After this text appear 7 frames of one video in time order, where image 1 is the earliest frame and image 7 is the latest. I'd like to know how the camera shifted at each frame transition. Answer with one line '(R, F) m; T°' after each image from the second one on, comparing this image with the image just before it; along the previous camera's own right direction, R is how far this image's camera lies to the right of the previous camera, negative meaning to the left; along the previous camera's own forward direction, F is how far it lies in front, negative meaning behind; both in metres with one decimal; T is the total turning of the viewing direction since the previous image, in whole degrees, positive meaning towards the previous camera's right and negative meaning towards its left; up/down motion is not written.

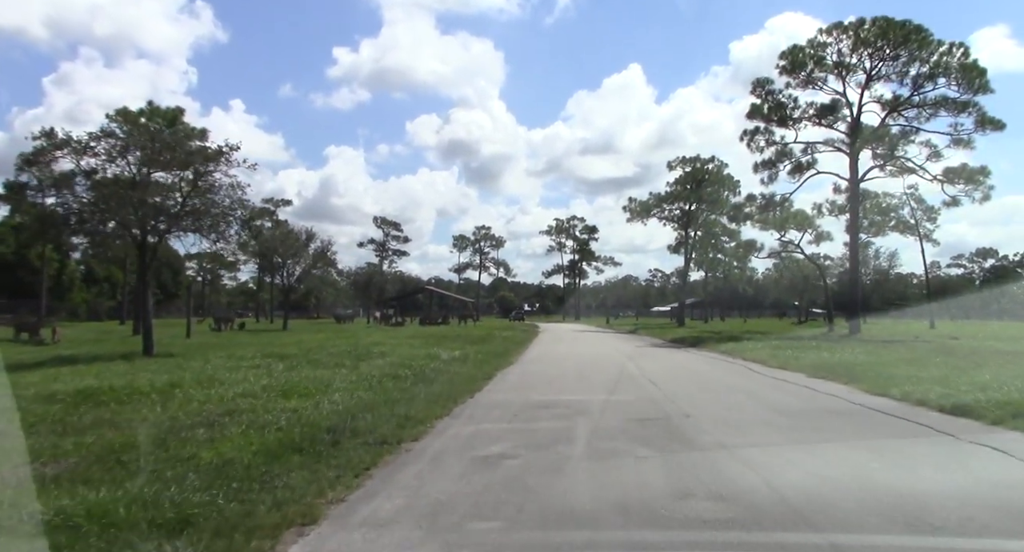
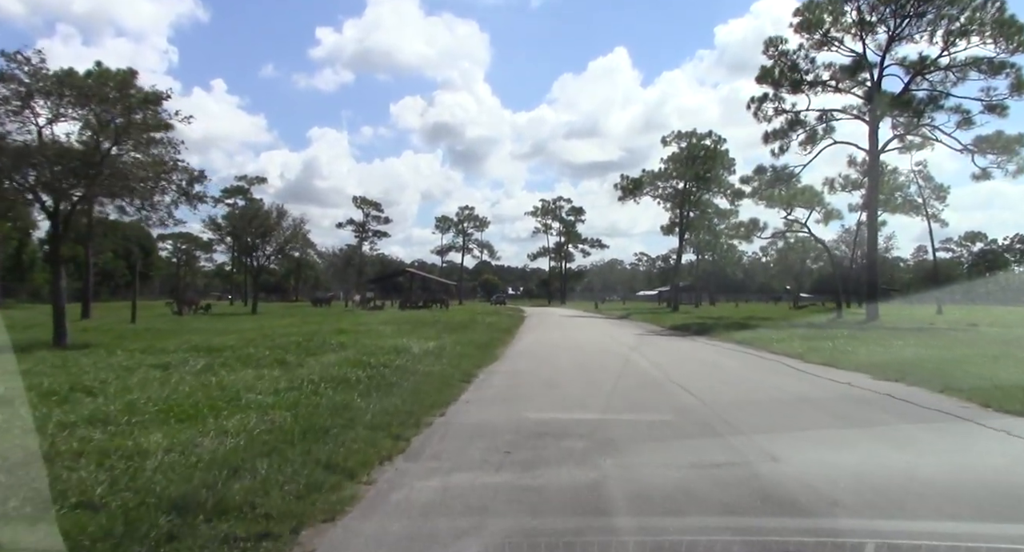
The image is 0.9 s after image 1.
(0.0, +3.6) m; +1°
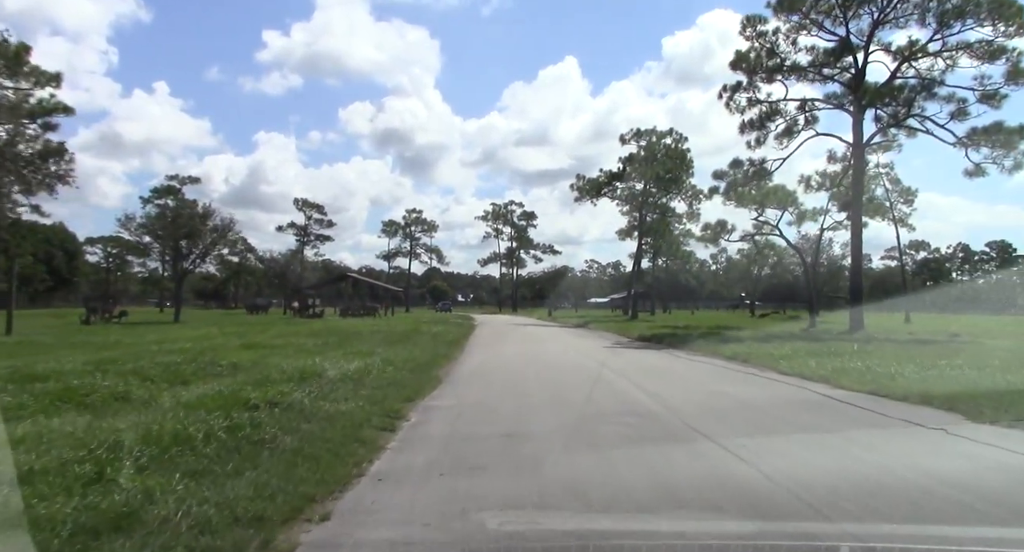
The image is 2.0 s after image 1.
(+0.1, +4.0) m; +4°
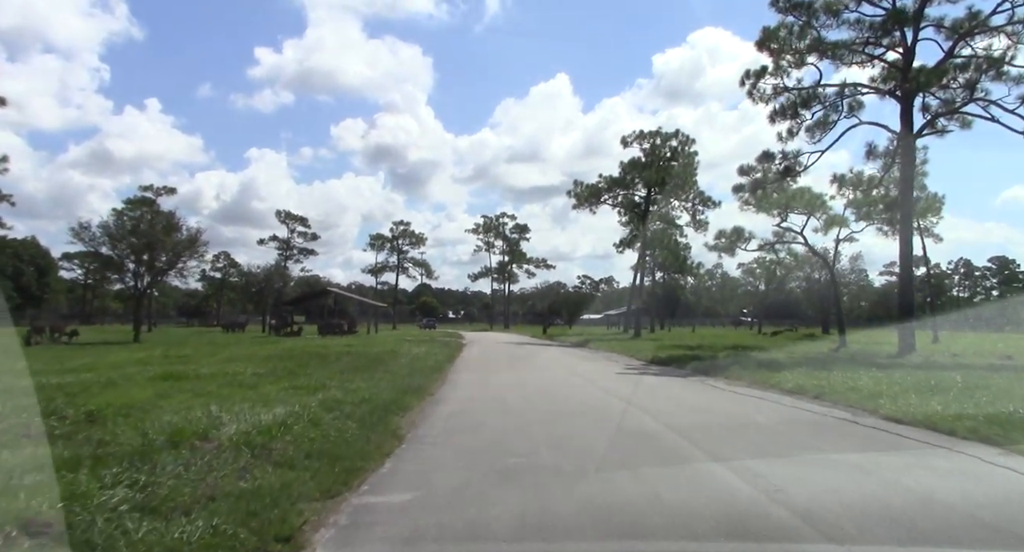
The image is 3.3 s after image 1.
(-0.1, +4.4) m; +1°
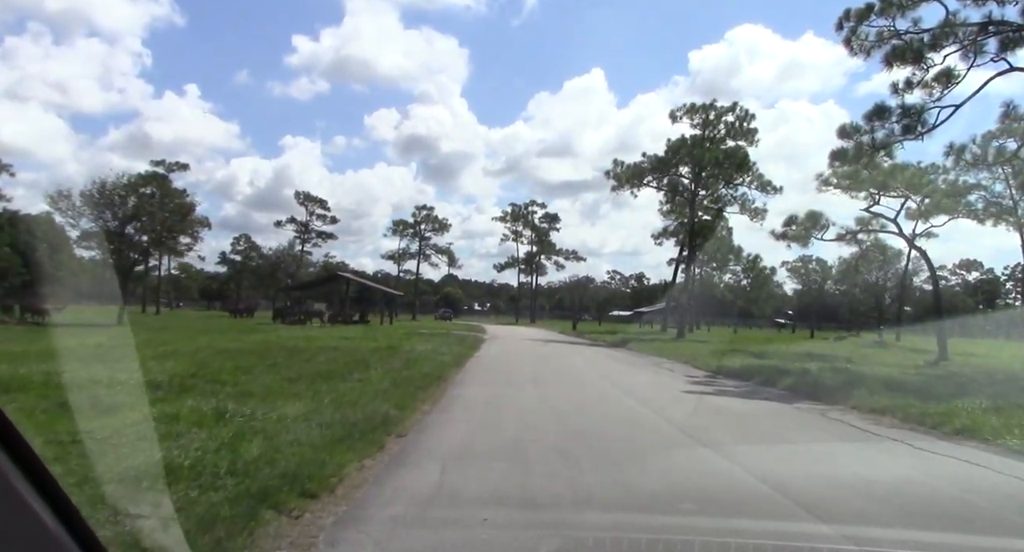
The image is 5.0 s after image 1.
(0.0, +5.7) m; -2°
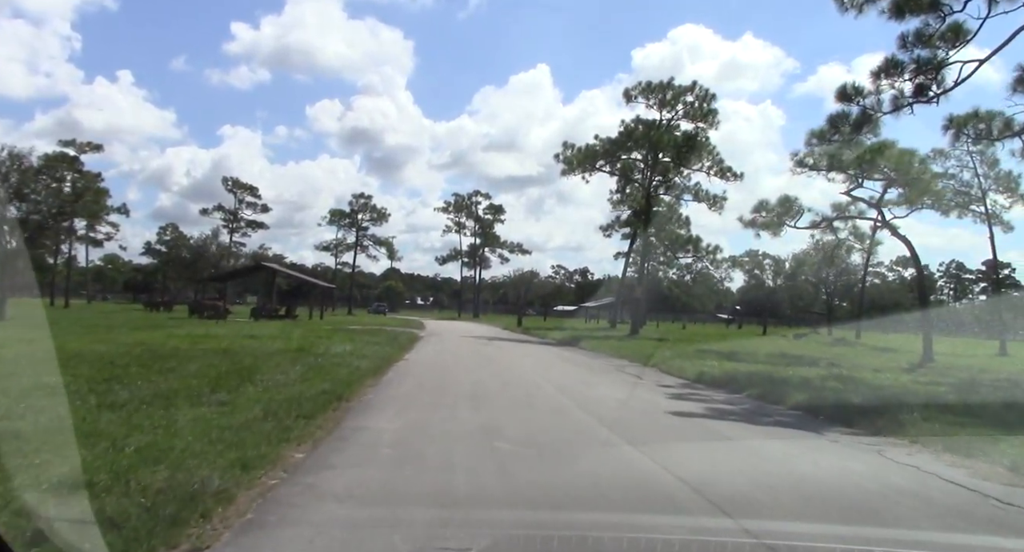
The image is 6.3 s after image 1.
(+0.2, +3.9) m; +5°
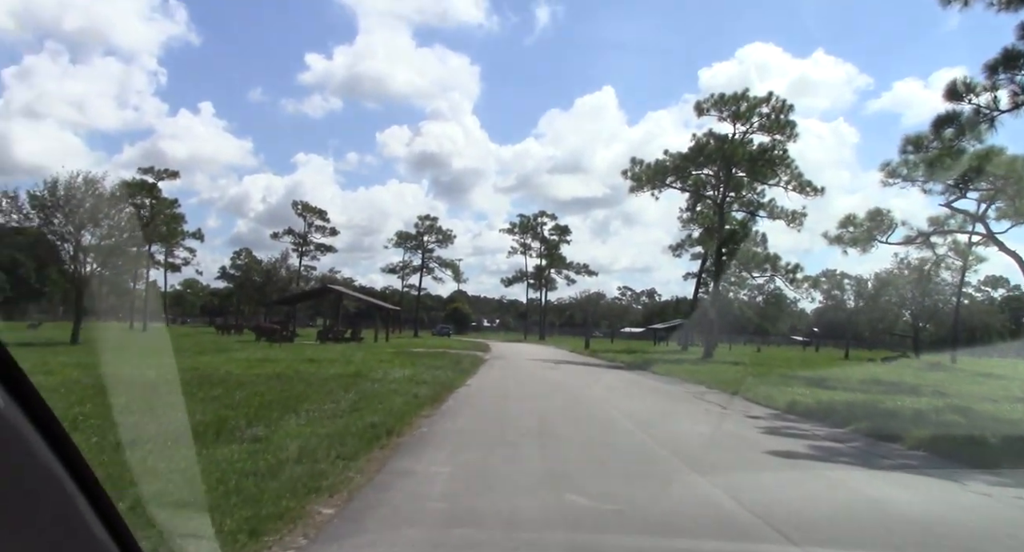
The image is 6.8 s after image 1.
(0.0, +1.2) m; -5°
